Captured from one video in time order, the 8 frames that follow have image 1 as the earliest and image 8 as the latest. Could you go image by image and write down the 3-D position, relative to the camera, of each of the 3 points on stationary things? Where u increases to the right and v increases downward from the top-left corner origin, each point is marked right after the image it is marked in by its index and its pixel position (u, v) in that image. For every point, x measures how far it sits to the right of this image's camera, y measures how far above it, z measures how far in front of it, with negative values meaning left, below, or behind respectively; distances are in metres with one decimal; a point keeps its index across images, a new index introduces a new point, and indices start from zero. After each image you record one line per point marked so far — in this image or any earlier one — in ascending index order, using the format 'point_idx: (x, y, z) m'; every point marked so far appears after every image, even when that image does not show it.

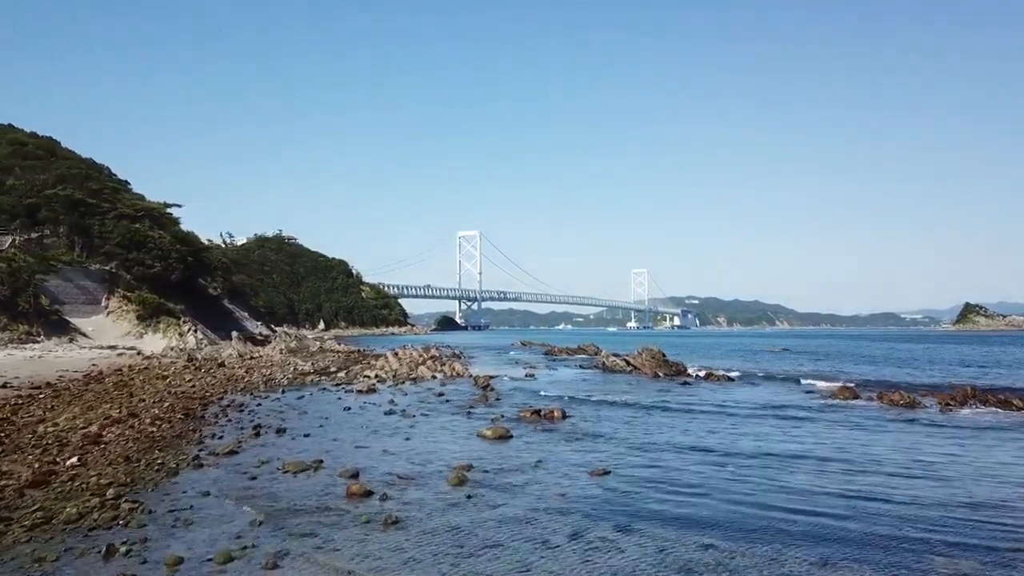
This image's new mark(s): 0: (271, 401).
0: (-5.8, -2.7, +16.8) m
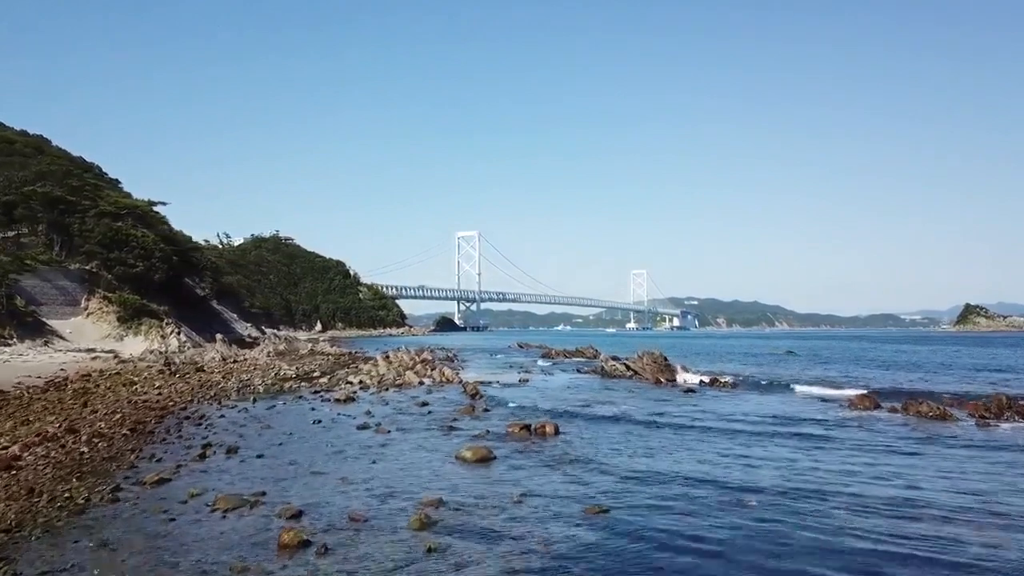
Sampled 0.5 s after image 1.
0: (-6.0, -2.7, +15.4) m
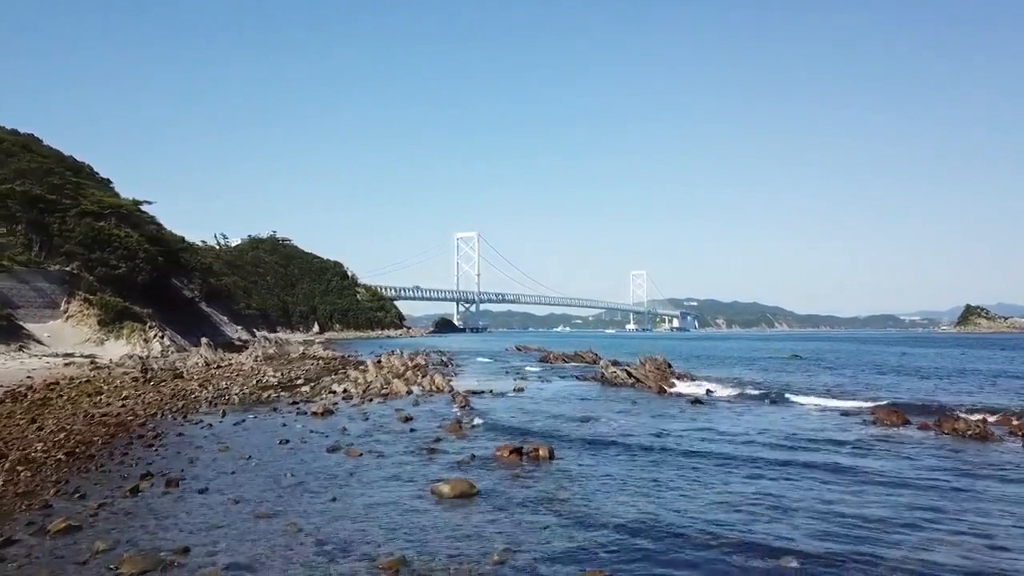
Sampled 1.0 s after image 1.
0: (-6.2, -2.8, +13.9) m
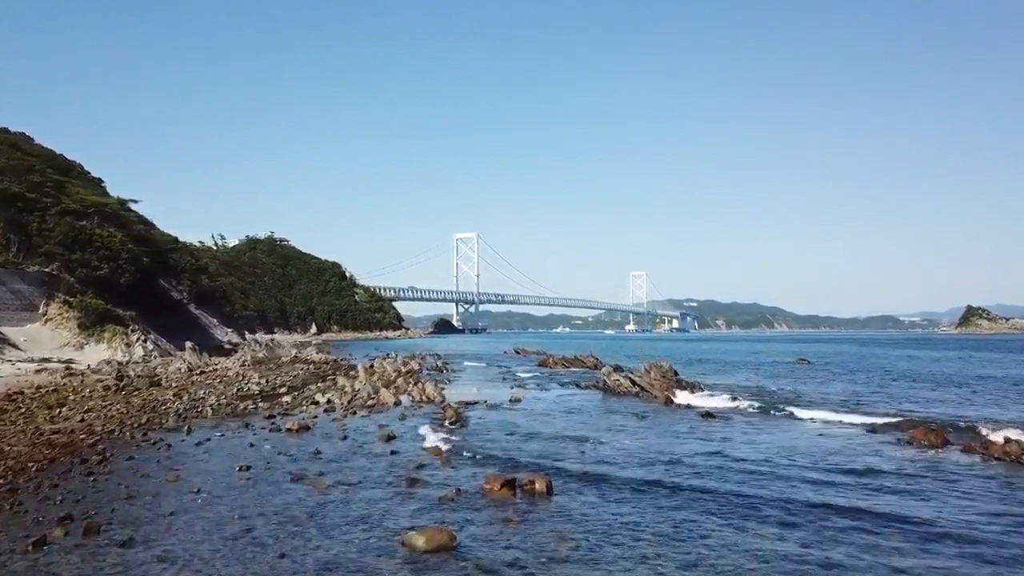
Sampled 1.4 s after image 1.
0: (-6.3, -2.9, +12.4) m
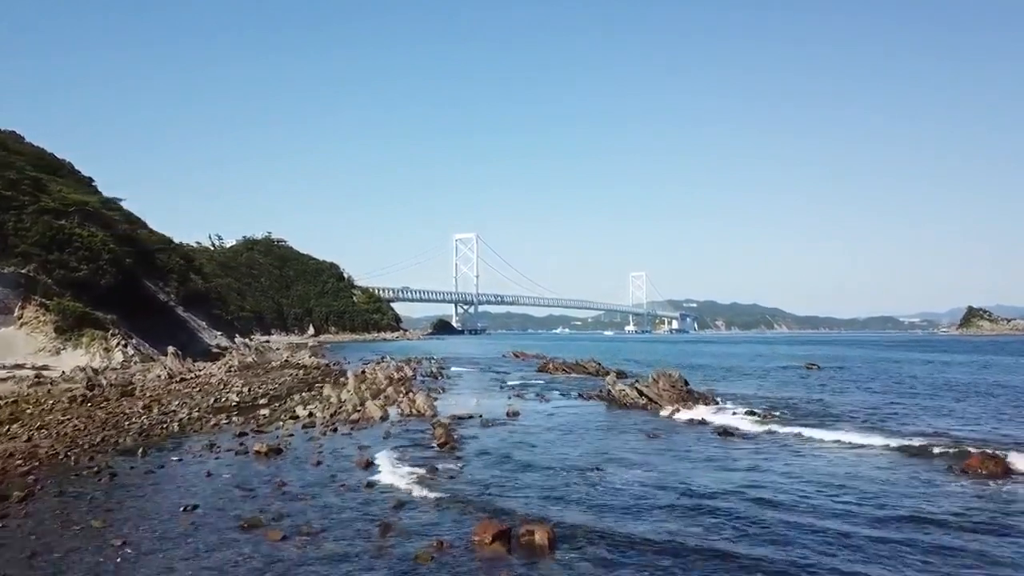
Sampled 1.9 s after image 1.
0: (-6.3, -3.0, +10.8) m
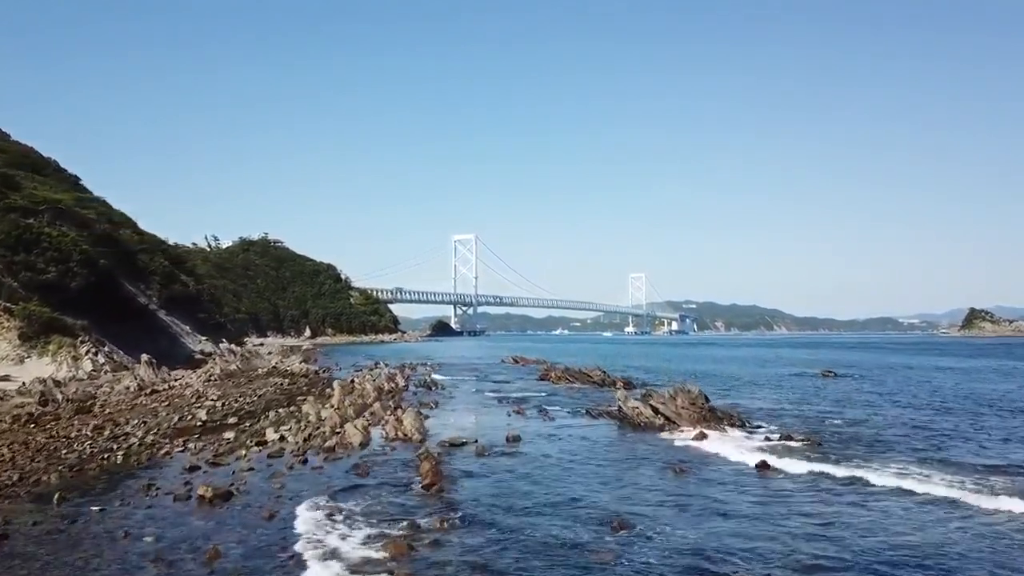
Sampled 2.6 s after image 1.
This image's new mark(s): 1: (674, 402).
0: (-6.3, -3.1, +8.4) m
1: (+4.5, -3.2, +19.6) m
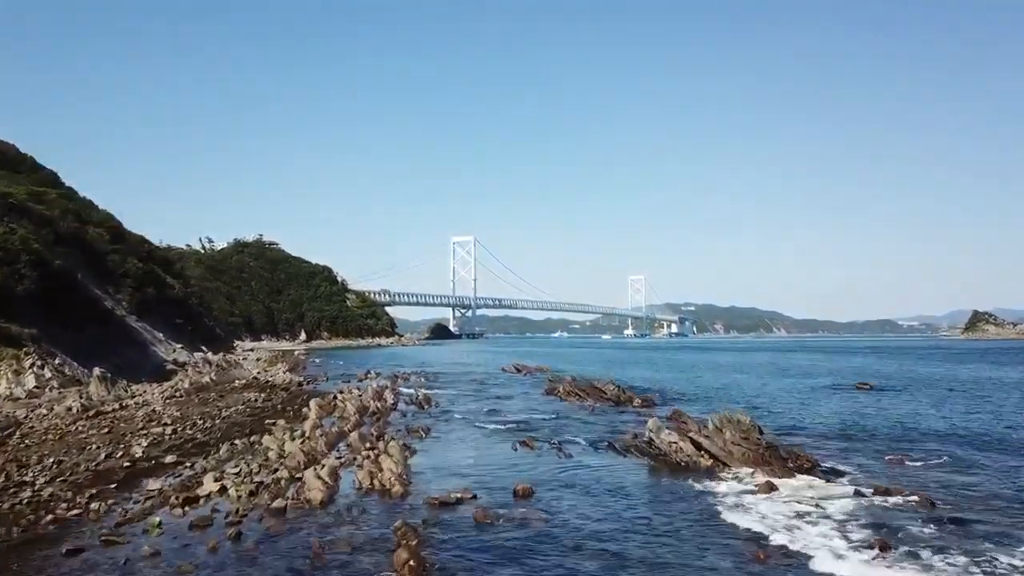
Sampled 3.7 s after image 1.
0: (-6.1, -3.2, +4.5) m
1: (+4.7, -3.3, +15.7) m
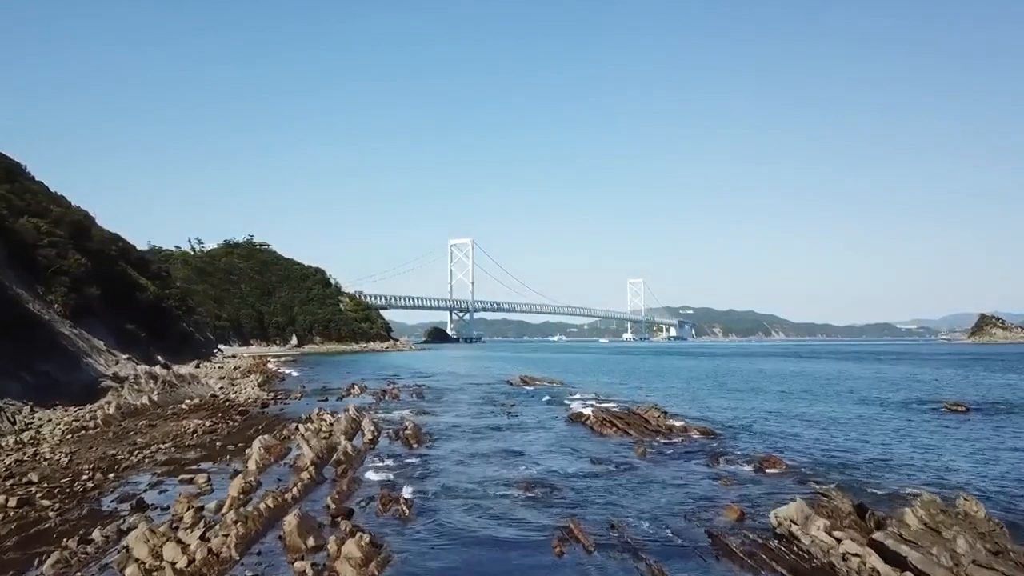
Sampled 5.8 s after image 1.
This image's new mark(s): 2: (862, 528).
0: (-5.5, -3.0, -2.7) m
1: (+5.3, -3.1, +8.6) m
2: (+5.1, -3.2, +10.3) m
